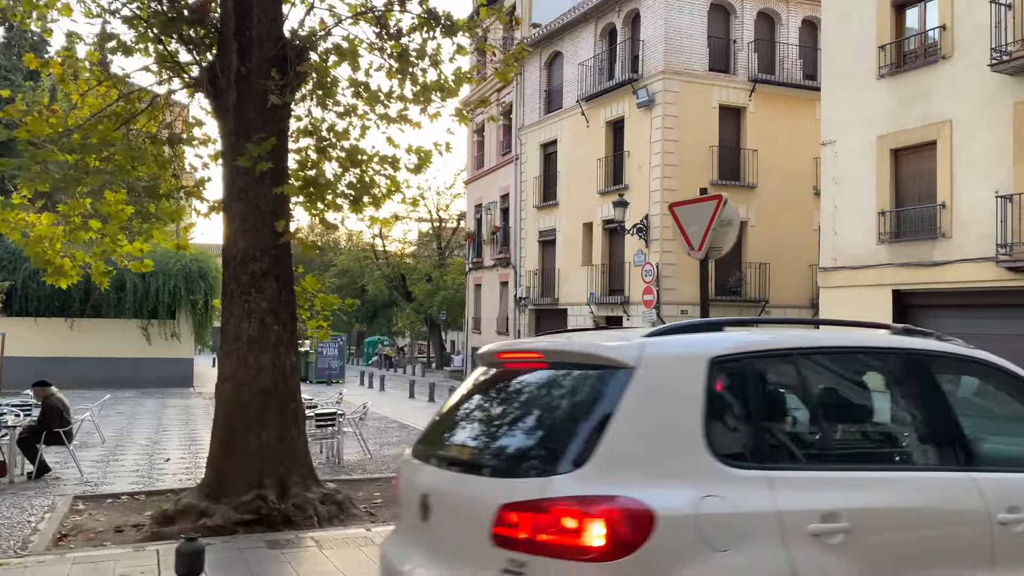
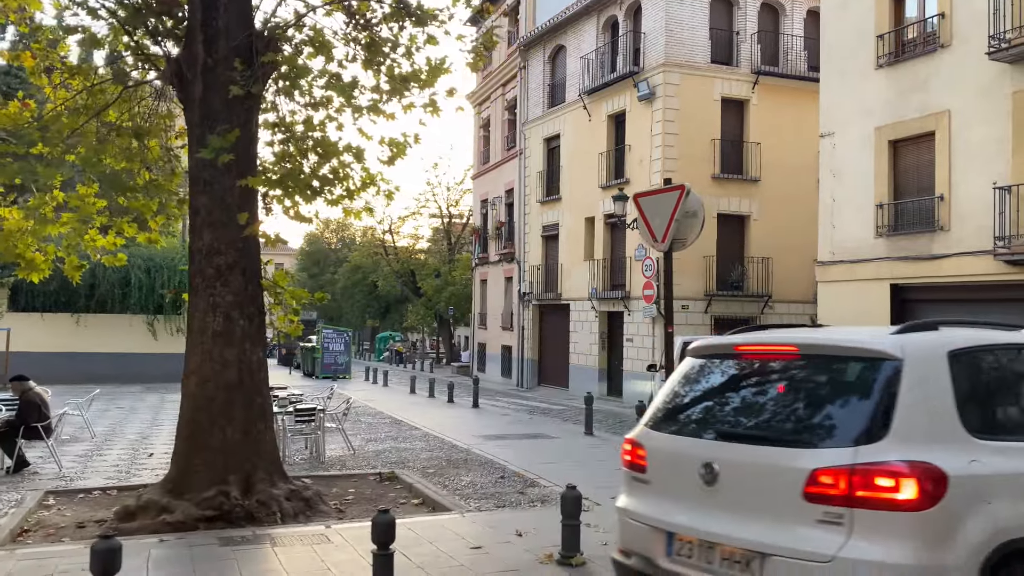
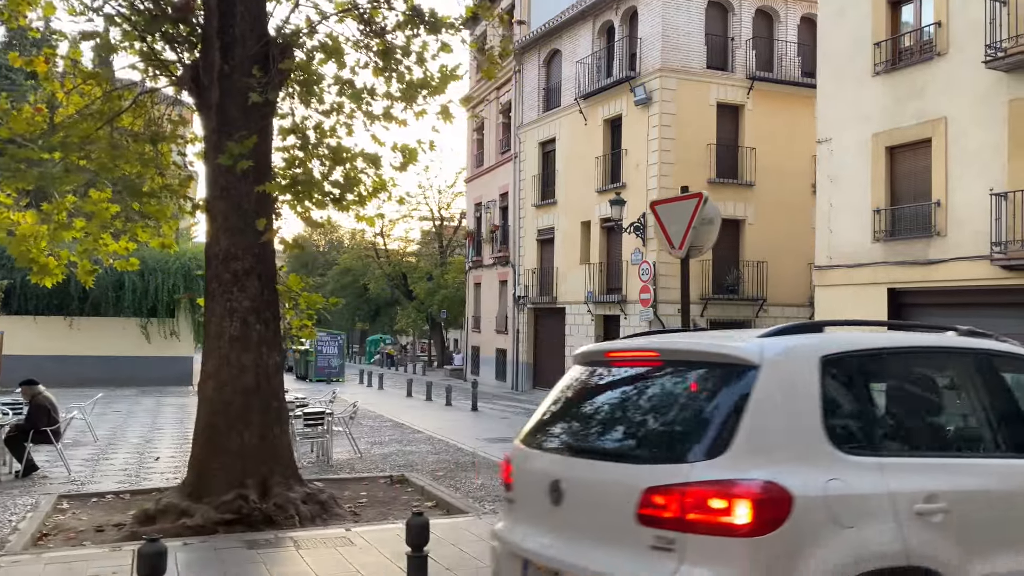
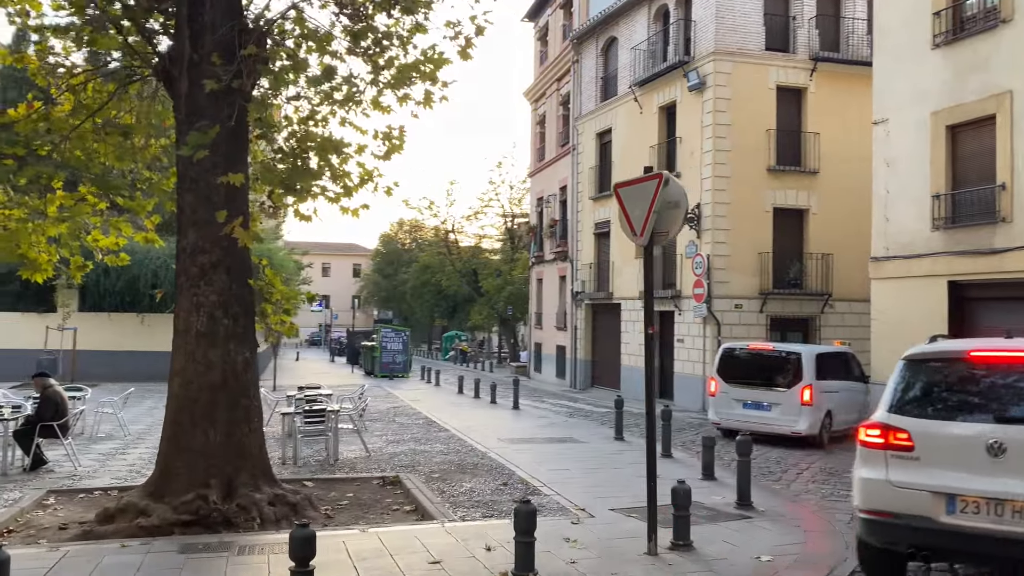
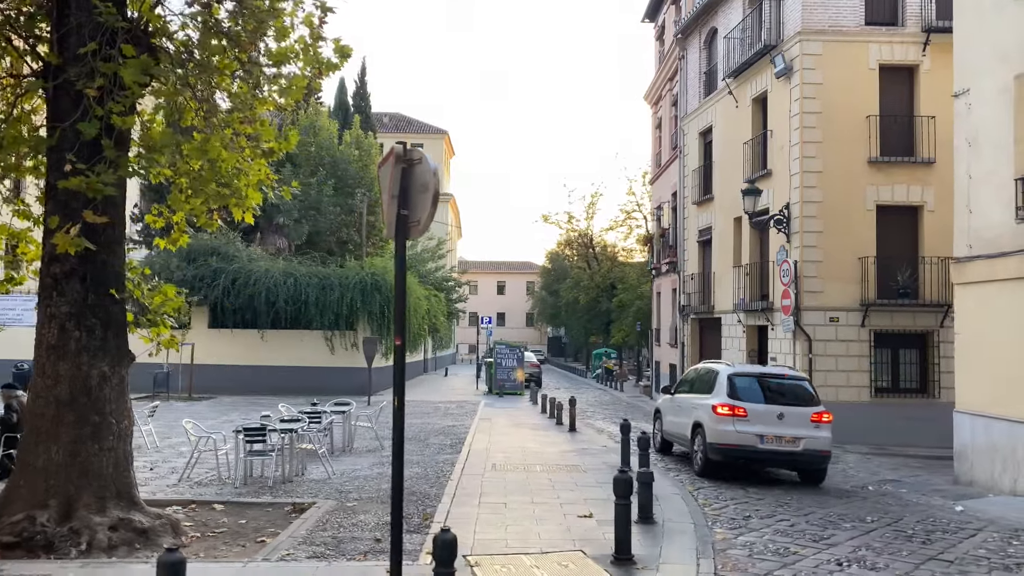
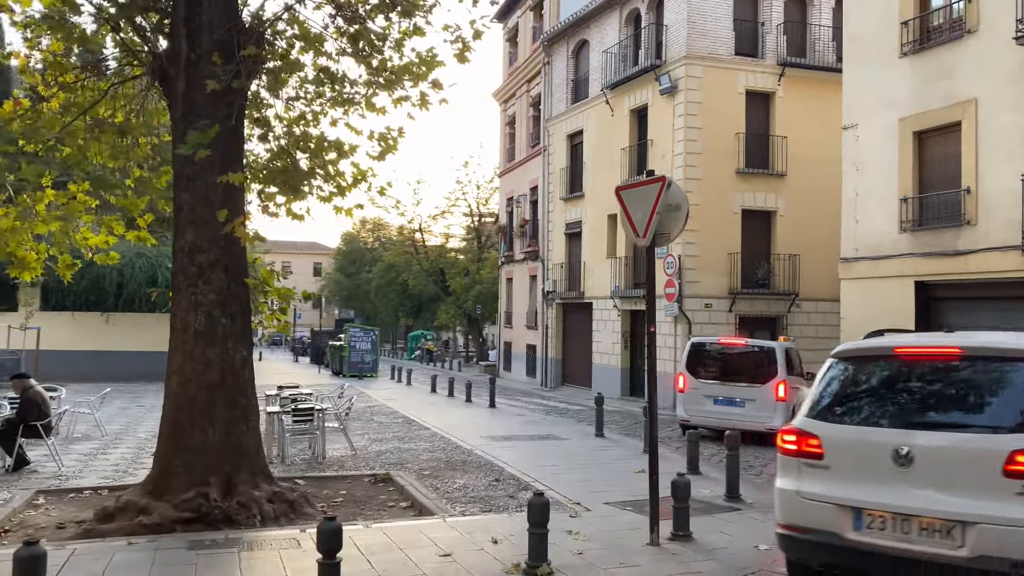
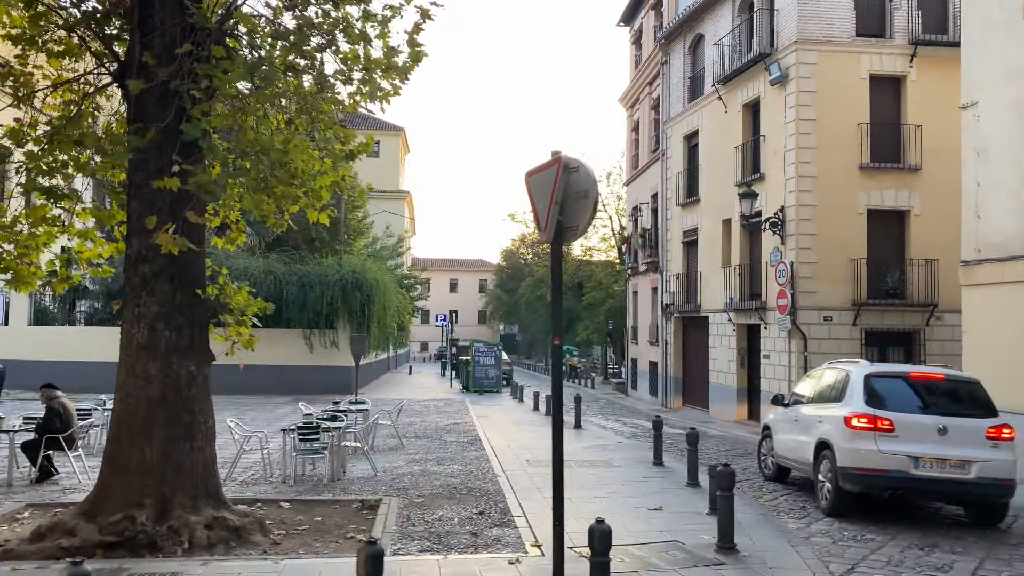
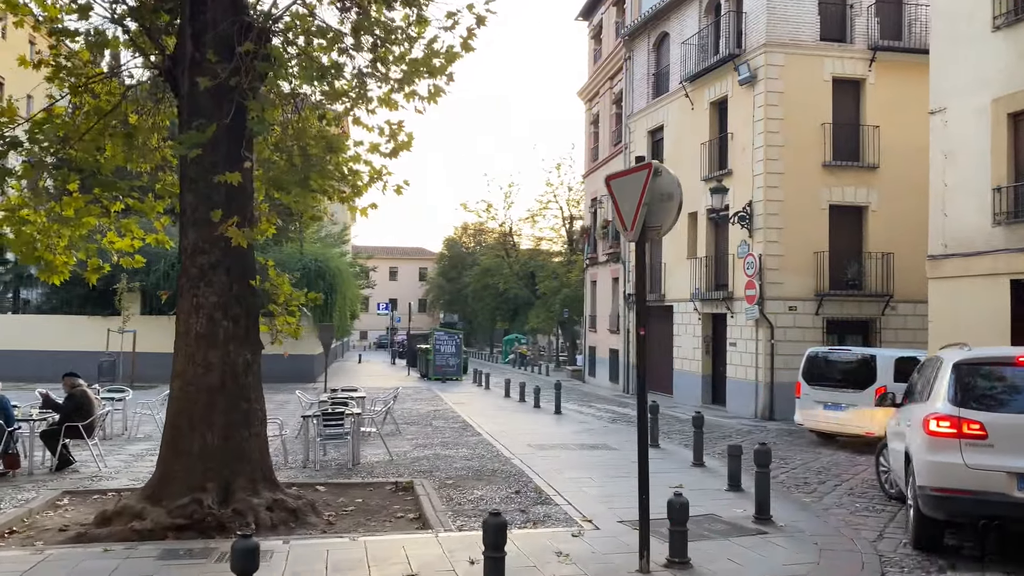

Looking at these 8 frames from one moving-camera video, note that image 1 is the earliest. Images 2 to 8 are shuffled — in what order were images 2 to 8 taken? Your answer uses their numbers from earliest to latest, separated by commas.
3, 2, 6, 4, 8, 7, 5
